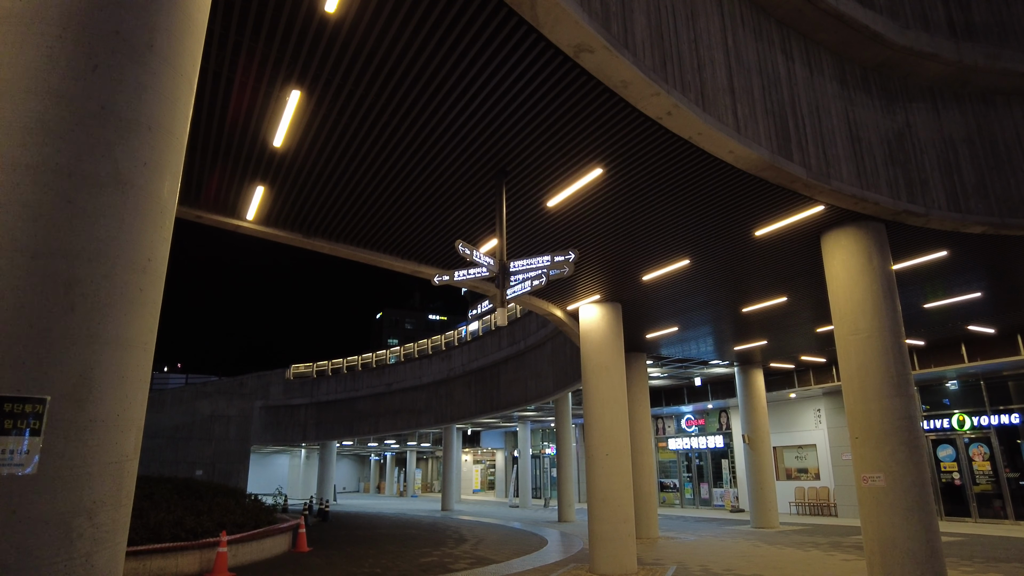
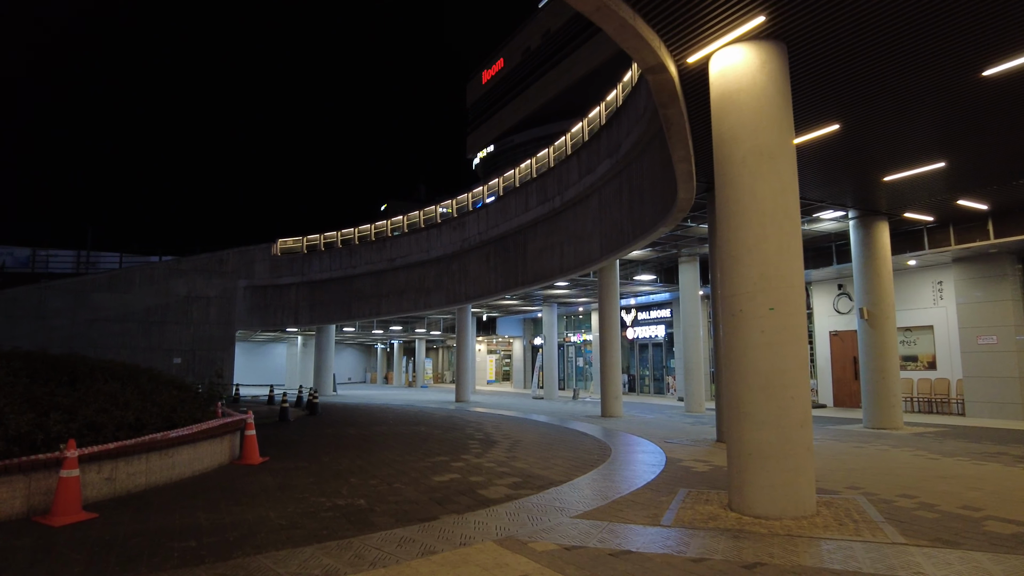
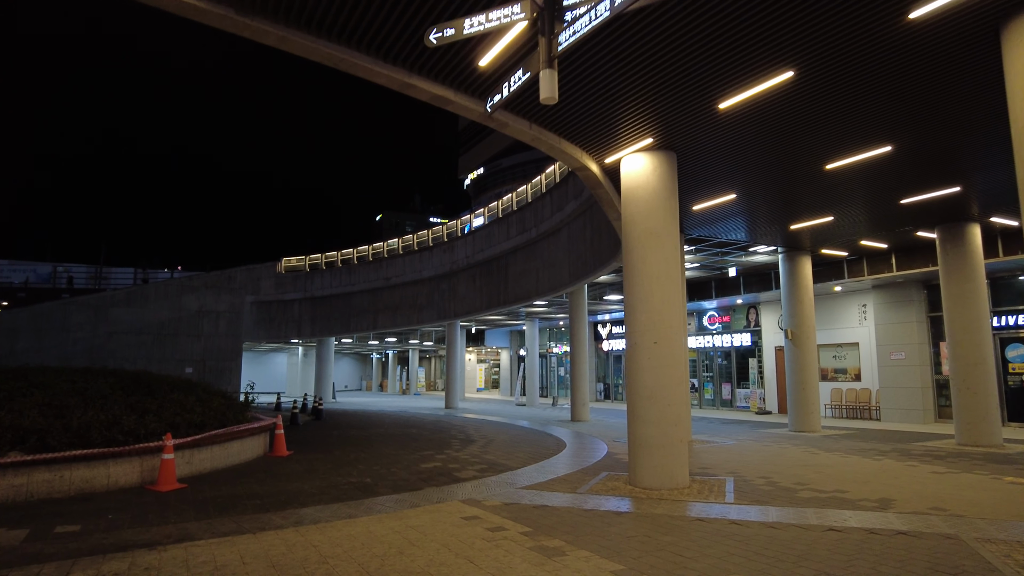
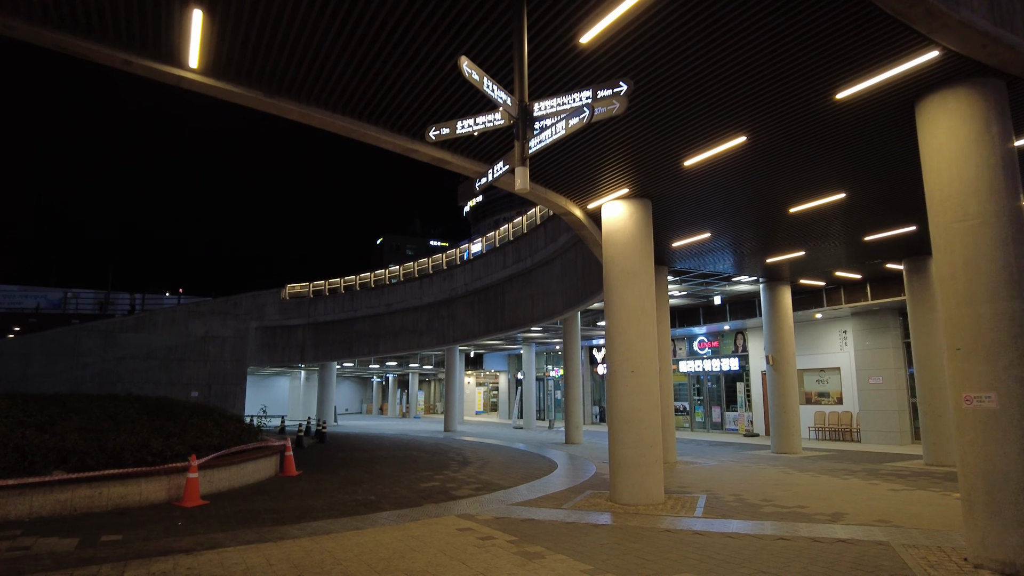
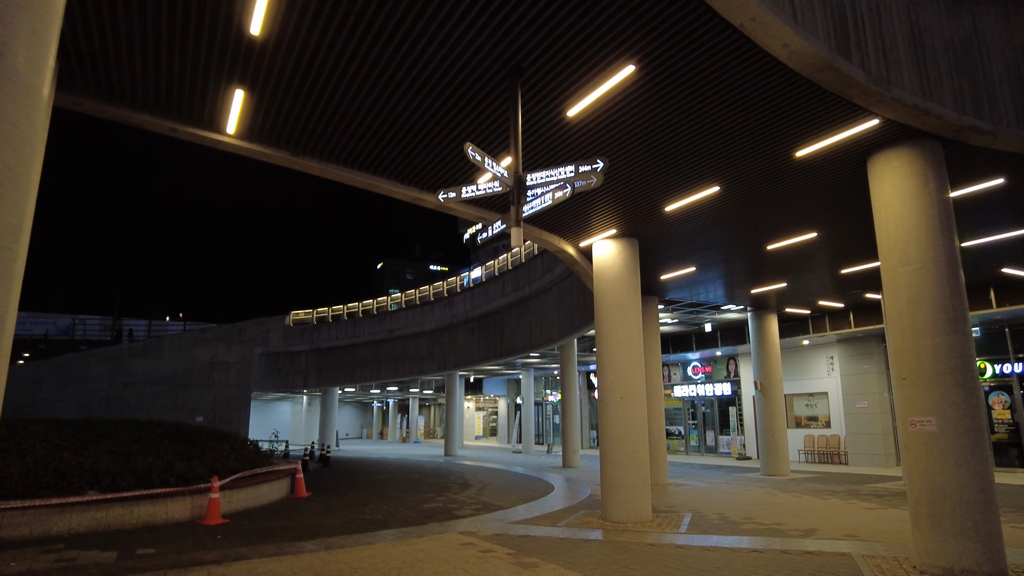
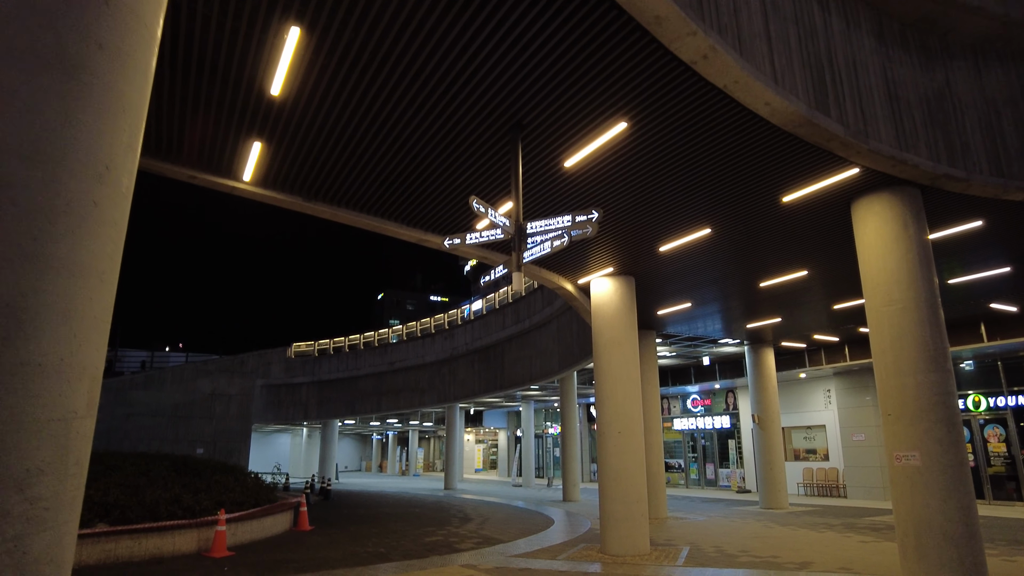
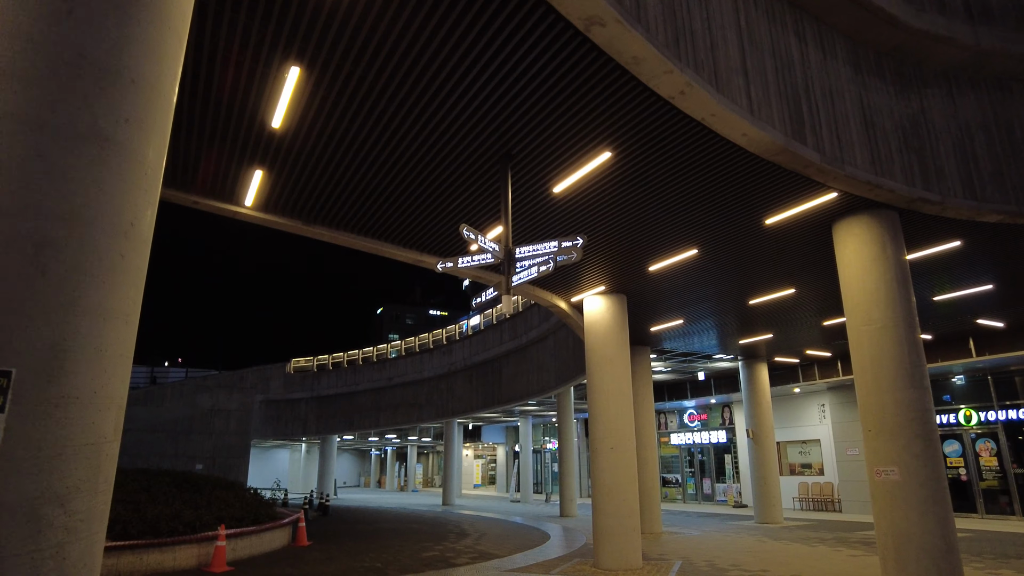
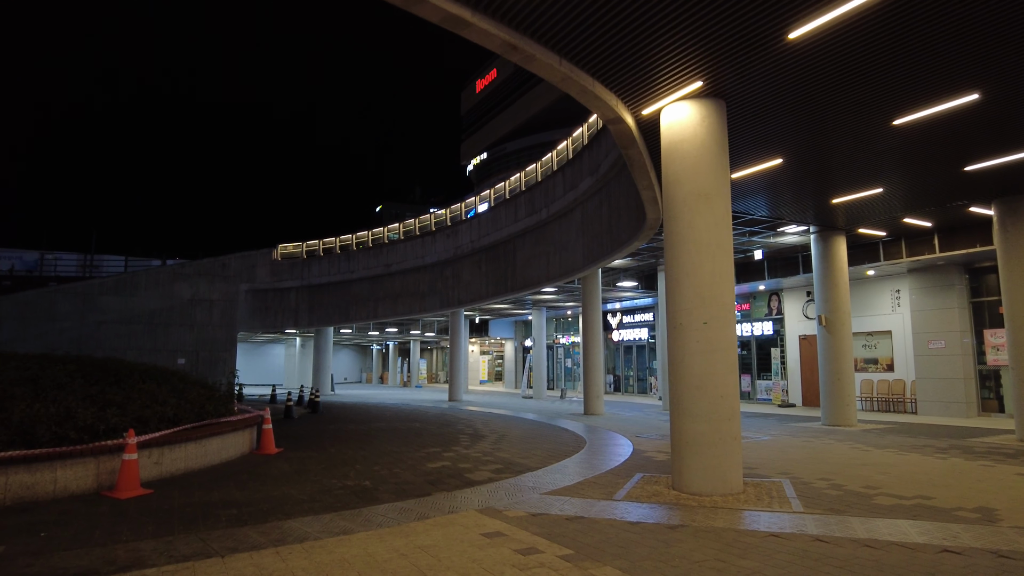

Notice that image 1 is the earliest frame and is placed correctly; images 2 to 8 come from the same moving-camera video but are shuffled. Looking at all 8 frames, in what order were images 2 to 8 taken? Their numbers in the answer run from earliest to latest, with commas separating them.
7, 6, 5, 4, 3, 8, 2
